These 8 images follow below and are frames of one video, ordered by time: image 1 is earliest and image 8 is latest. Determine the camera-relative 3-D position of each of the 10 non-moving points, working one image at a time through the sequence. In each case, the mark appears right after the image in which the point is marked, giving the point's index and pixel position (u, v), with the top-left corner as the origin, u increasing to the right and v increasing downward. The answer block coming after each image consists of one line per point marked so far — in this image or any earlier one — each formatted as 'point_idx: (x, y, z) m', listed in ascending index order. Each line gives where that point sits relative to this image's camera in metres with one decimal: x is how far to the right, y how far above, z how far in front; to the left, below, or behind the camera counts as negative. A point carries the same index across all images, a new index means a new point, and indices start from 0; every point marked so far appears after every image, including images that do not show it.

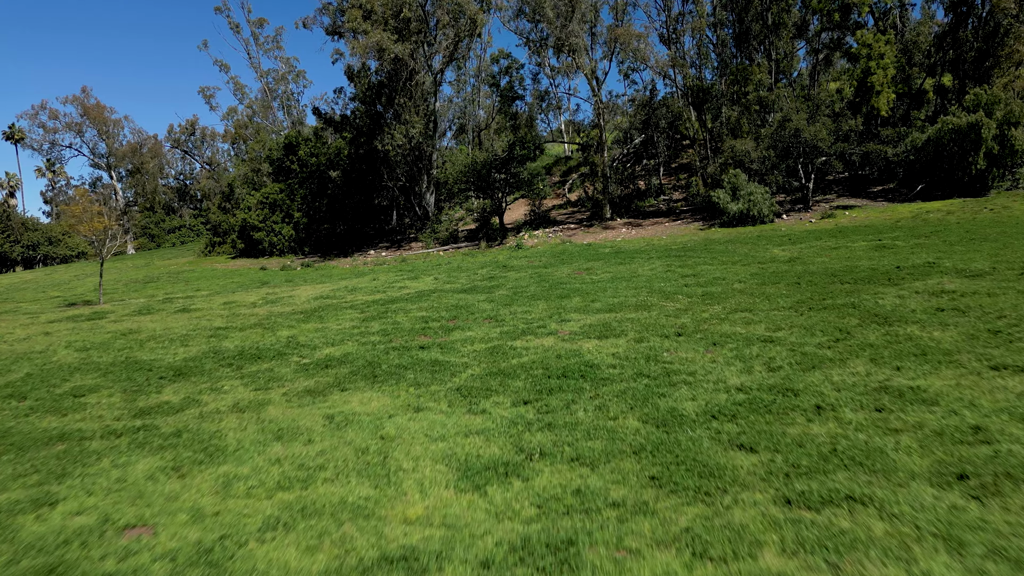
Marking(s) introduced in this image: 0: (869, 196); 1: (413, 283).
0: (+8.5, +2.2, +19.8) m
1: (-1.6, +0.1, +13.0) m
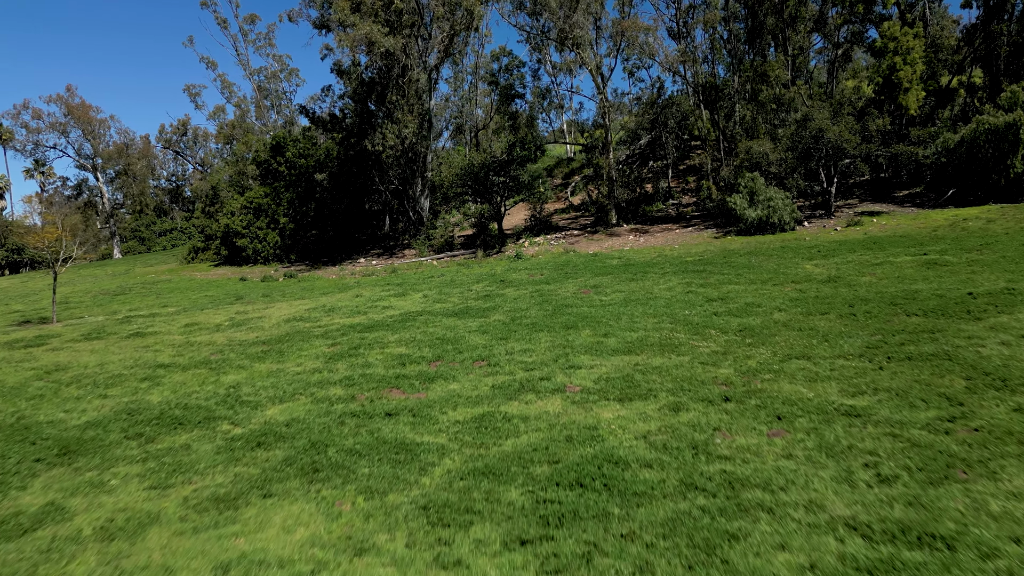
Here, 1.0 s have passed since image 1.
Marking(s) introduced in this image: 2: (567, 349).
0: (+8.5, +1.9, +18.4) m
1: (-1.6, -0.2, +11.5) m
2: (+0.4, -0.5, +6.4) m
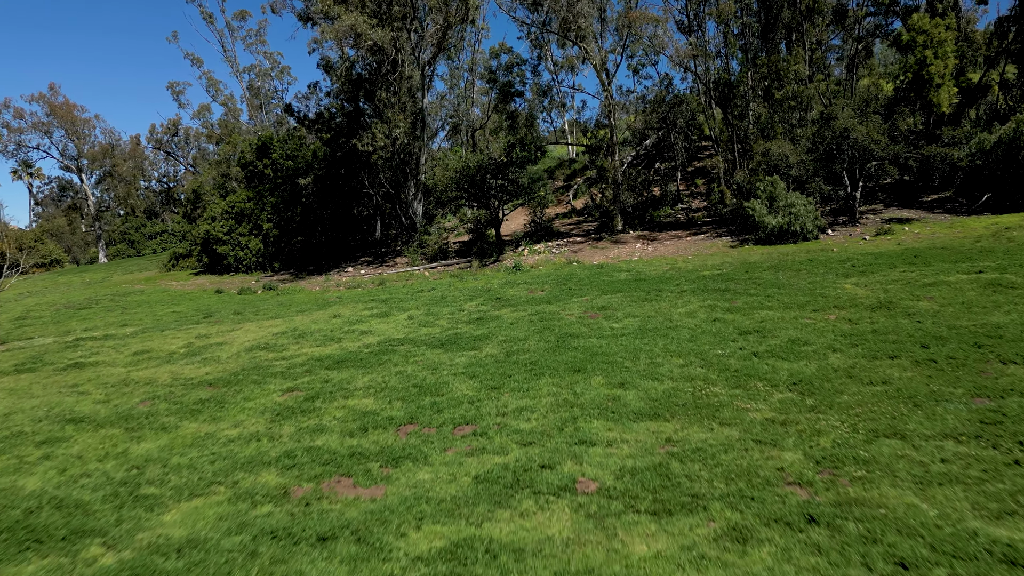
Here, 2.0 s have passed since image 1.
0: (+8.5, +1.7, +17.0) m
1: (-1.6, -0.5, +10.2) m
2: (+0.4, -0.7, +5.0) m
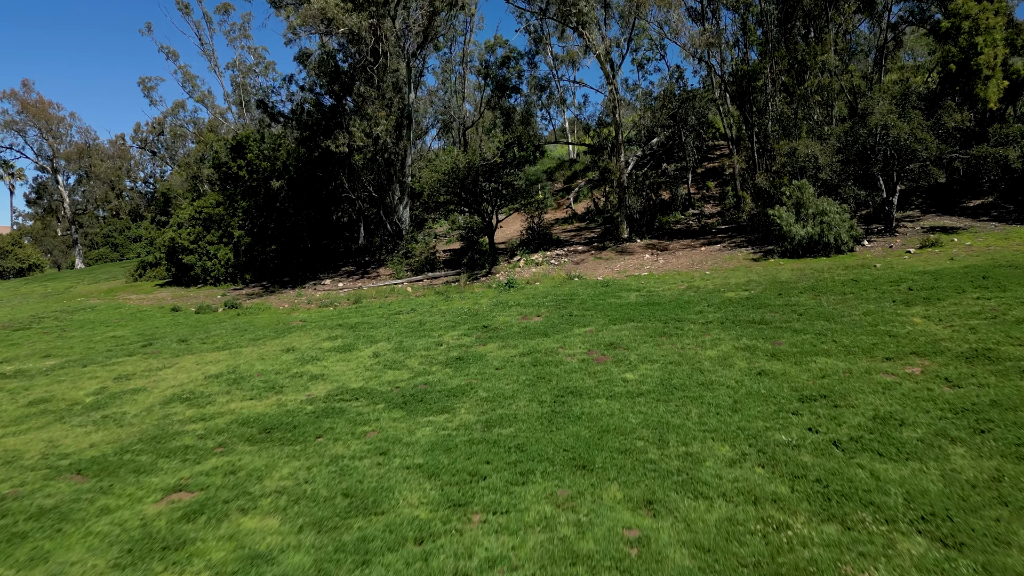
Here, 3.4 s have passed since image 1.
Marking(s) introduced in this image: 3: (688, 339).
0: (+8.4, +1.4, +15.2) m
1: (-1.7, -0.8, +8.3) m
2: (+0.3, -1.1, +3.1) m
3: (+1.7, -0.5, +7.8) m
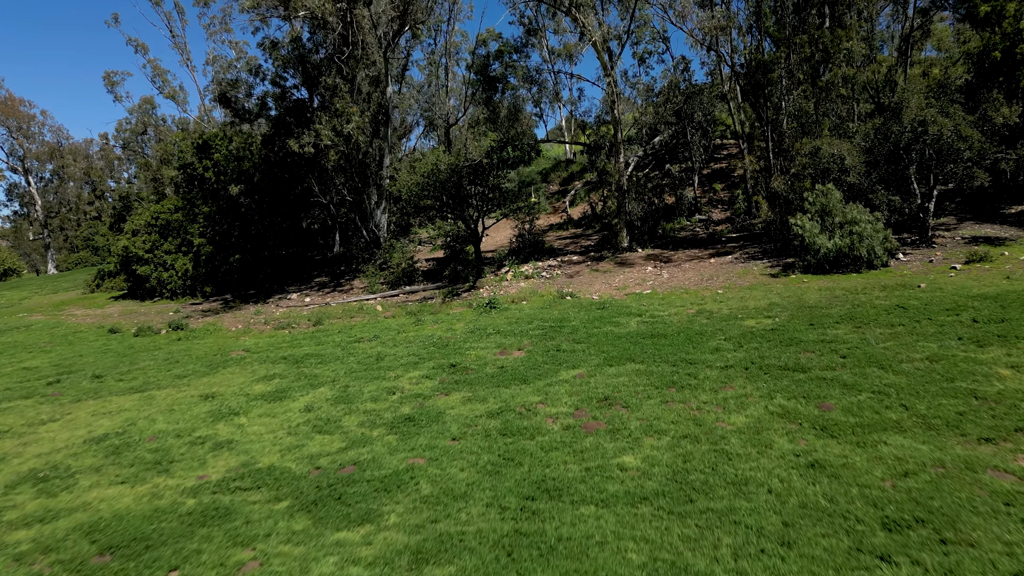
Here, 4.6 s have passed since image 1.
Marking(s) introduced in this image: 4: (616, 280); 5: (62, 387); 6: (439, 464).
0: (+8.1, +1.1, +13.4) m
1: (-2.0, -1.1, +6.5) m
2: (0.0, -1.4, +1.3) m
3: (+1.4, -0.8, +6.1) m
4: (+1.7, +0.1, +13.6) m
5: (-4.9, -1.1, +9.1) m
6: (-0.4, -1.1, +5.1) m
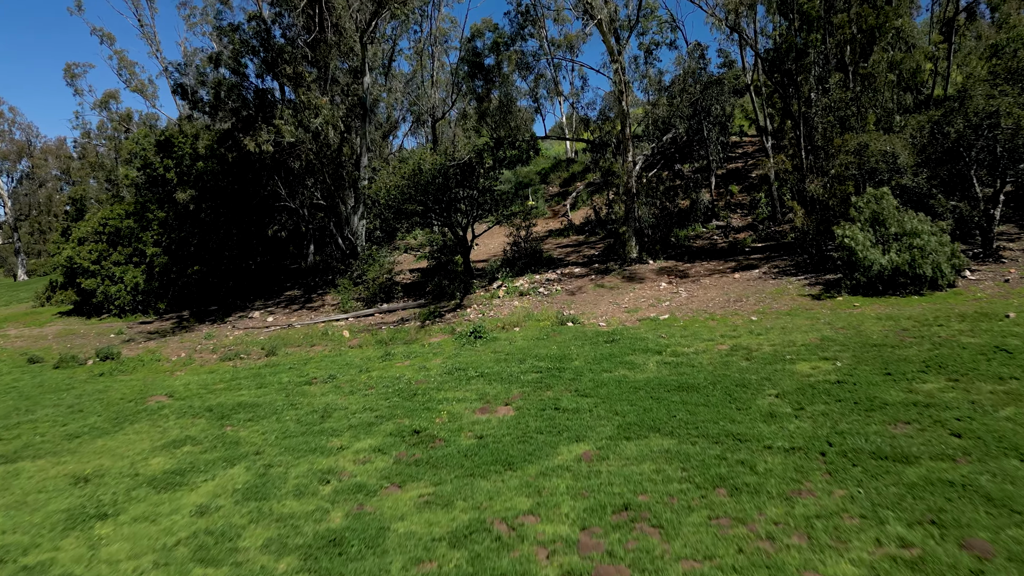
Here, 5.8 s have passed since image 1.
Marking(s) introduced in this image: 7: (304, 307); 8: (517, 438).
0: (+8.0, +0.8, +11.4) m
1: (-2.1, -1.4, +4.5) m
2: (-0.1, -1.7, -0.7) m
3: (+1.3, -1.1, +4.1) m
4: (+1.6, -0.2, +11.6) m
5: (-5.0, -1.4, +7.1) m
6: (-0.6, -1.4, +3.1) m
7: (-3.7, -0.3, +14.6) m
8: (0.0, -1.0, +5.7) m
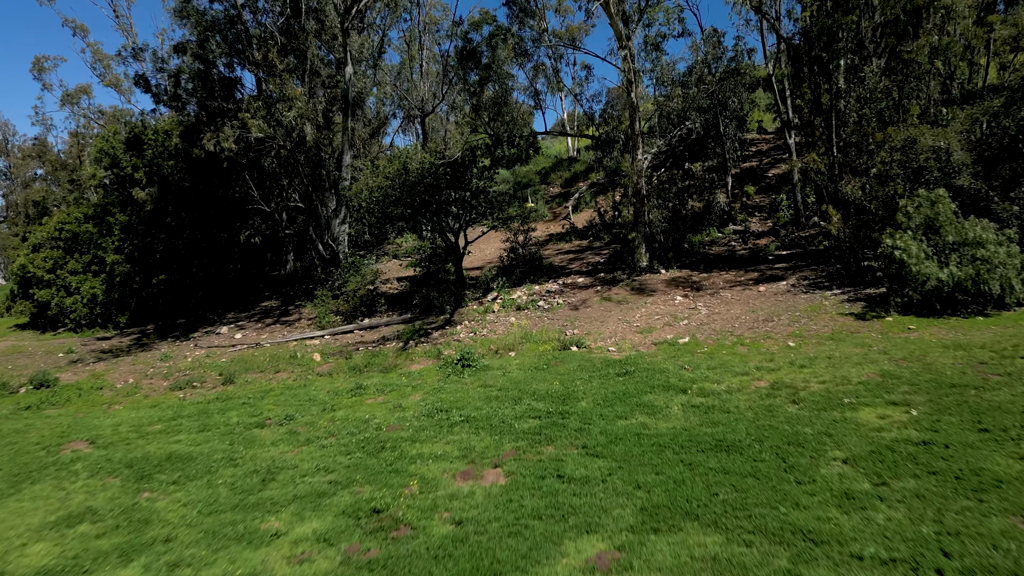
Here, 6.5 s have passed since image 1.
0: (+7.9, +0.6, +9.9) m
1: (-2.2, -1.6, +3.1) m
2: (-0.2, -1.9, -2.1) m
3: (+1.2, -1.3, +2.6) m
4: (+1.5, -0.4, +10.1) m
5: (-5.1, -1.6, +5.7) m
6: (-0.6, -1.6, +1.7) m
7: (-3.7, -0.5, +13.2) m
8: (0.0, -1.2, +4.3) m
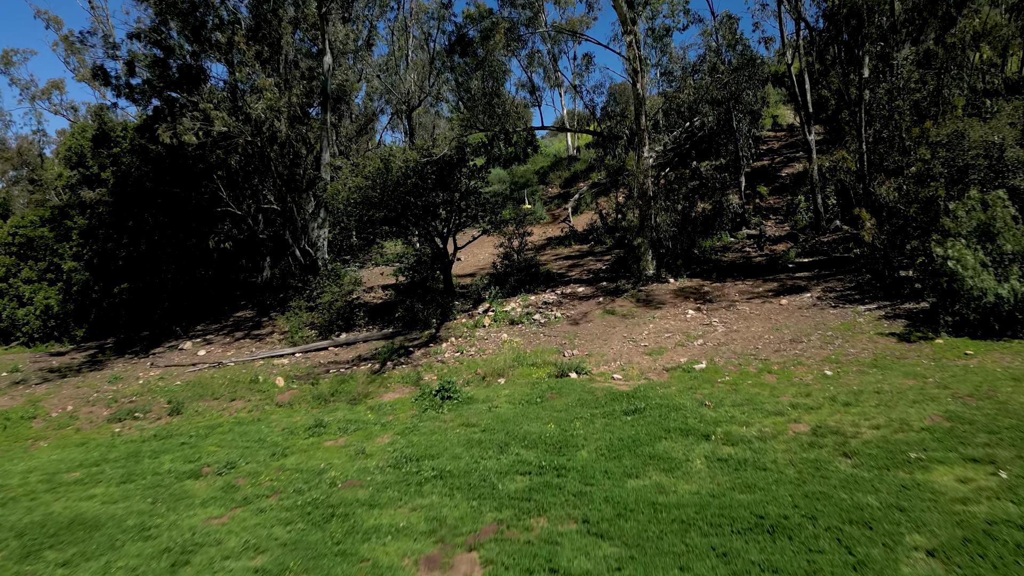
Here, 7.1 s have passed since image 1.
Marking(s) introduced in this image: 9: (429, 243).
0: (+7.8, +0.4, +8.8) m
1: (-2.3, -1.7, +1.9) m
2: (-0.3, -2.0, -3.2) m
3: (+1.1, -1.4, +1.5) m
4: (+1.4, -0.5, +9.0) m
5: (-5.2, -1.7, +4.5) m
6: (-0.7, -1.7, +0.5) m
7: (-3.8, -0.7, +12.0) m
8: (-0.1, -1.4, +3.1) m
9: (-1.2, +0.7, +12.4) m
